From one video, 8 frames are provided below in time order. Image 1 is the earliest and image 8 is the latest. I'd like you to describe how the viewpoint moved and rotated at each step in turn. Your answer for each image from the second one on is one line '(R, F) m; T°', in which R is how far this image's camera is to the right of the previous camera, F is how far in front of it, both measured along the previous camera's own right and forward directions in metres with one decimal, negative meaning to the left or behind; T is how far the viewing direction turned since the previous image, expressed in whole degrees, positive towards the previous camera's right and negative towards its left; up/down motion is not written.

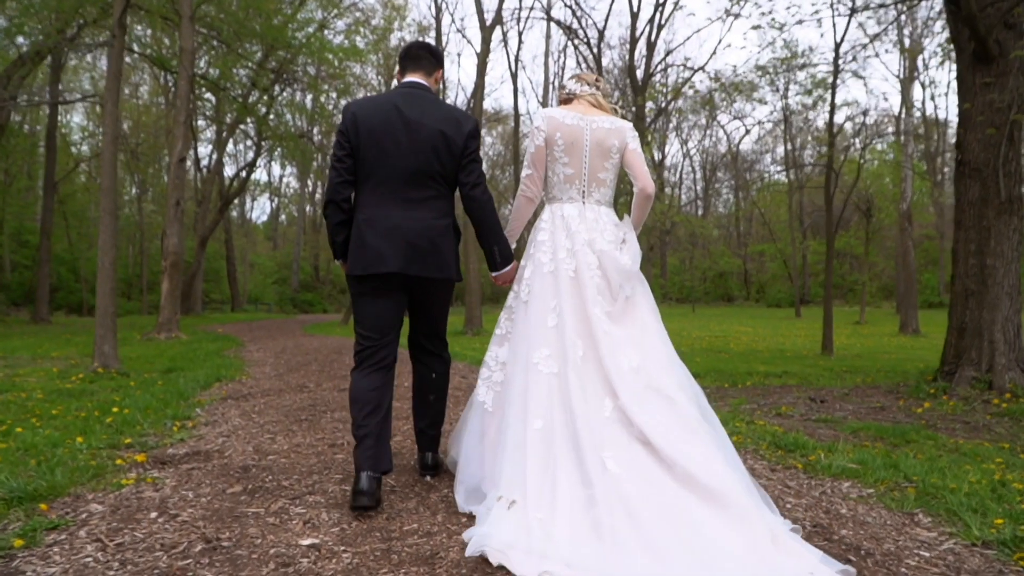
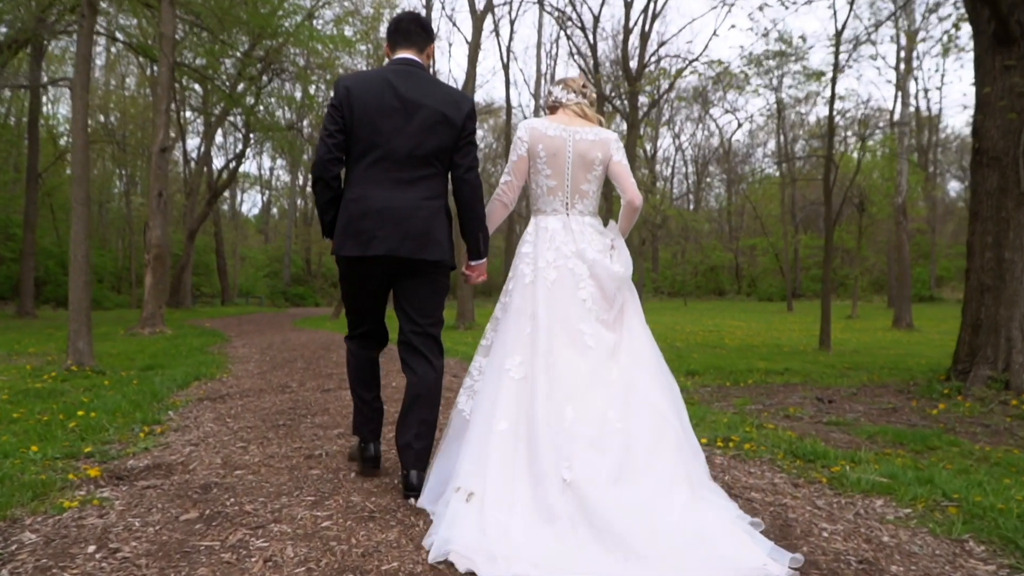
(0.0, +0.4) m; +1°
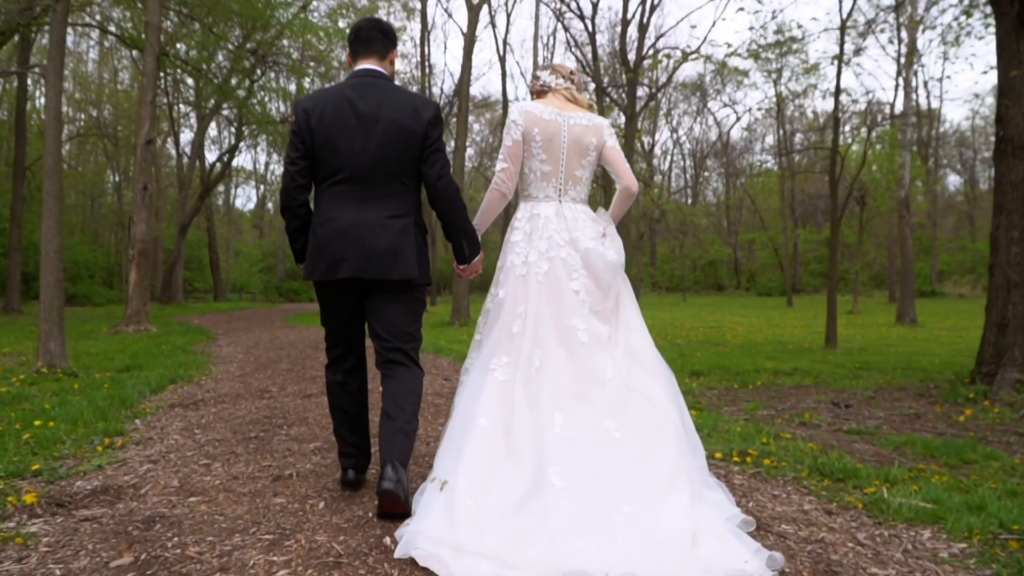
(0.0, +0.5) m; 0°
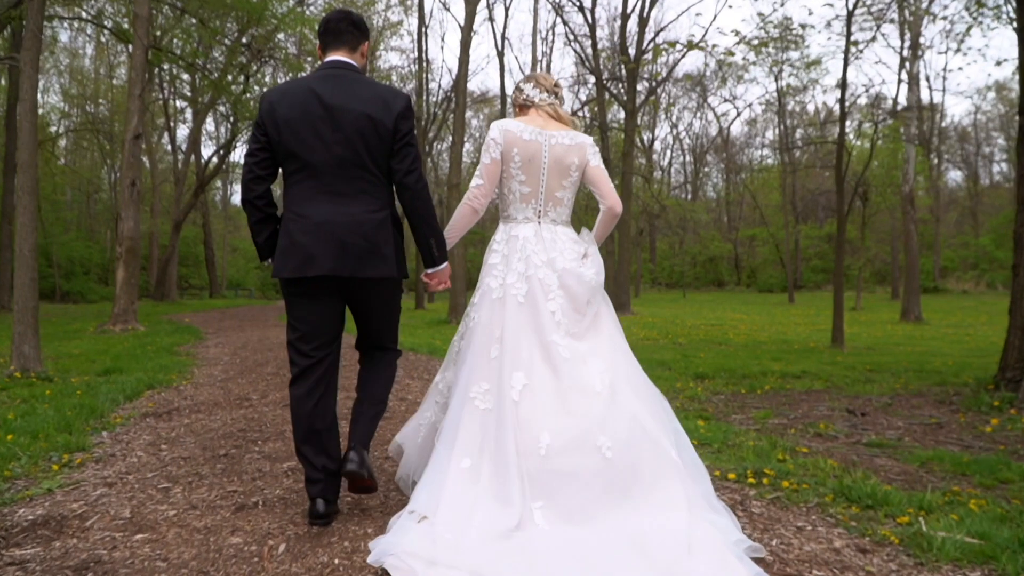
(0.0, +0.4) m; 0°
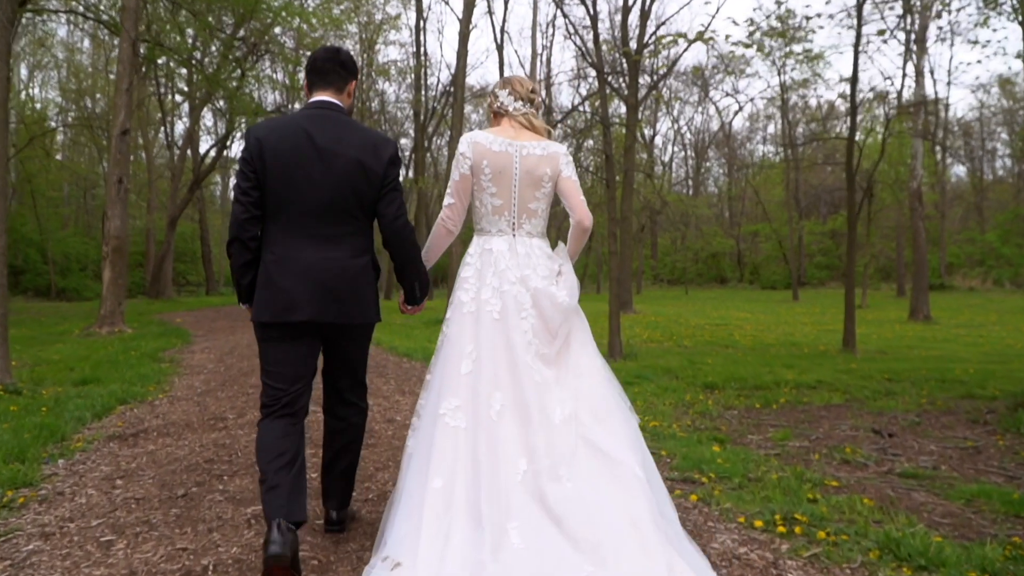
(0.0, +0.5) m; 0°
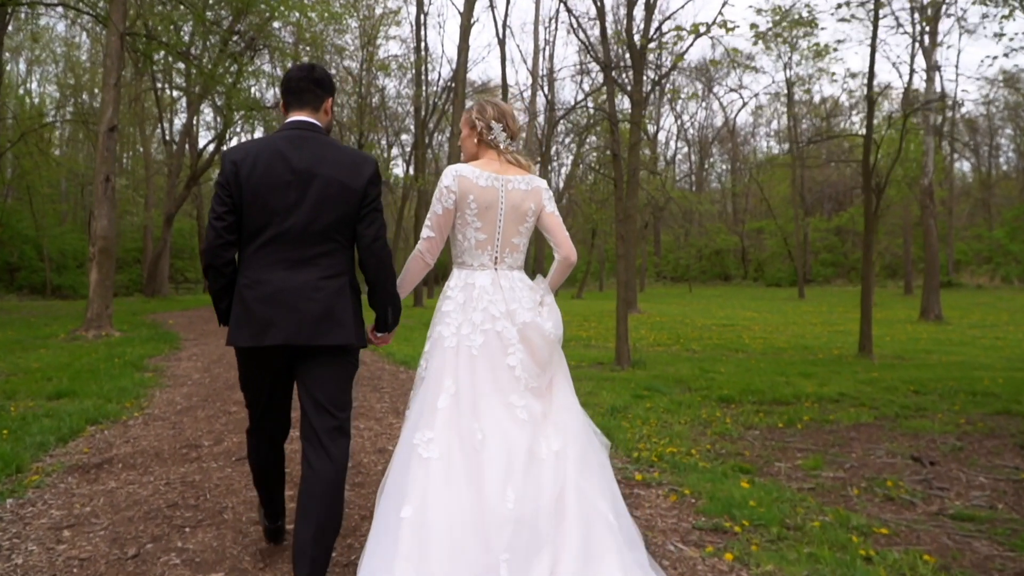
(0.0, +0.6) m; 0°
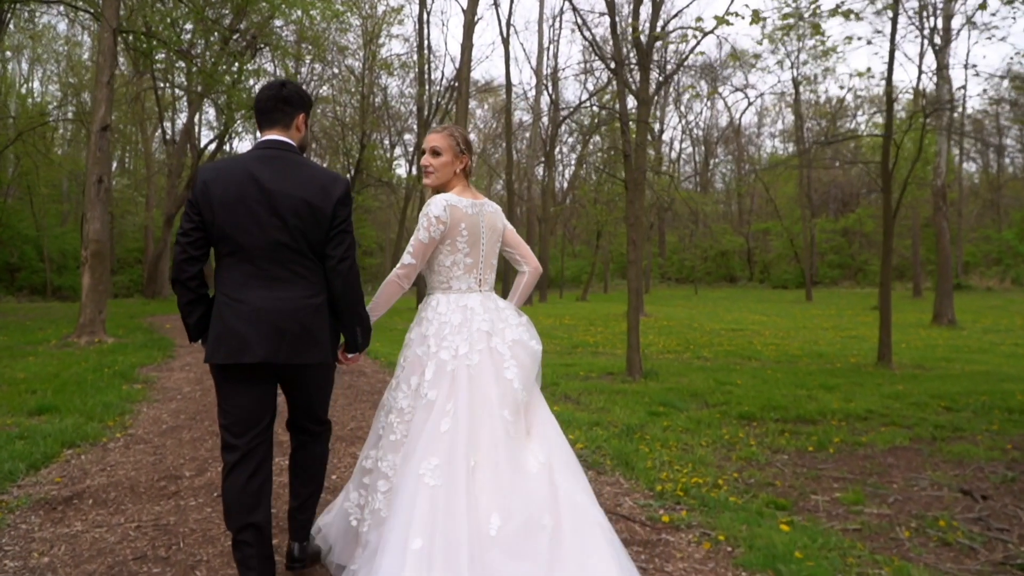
(-0.1, +0.5) m; 0°
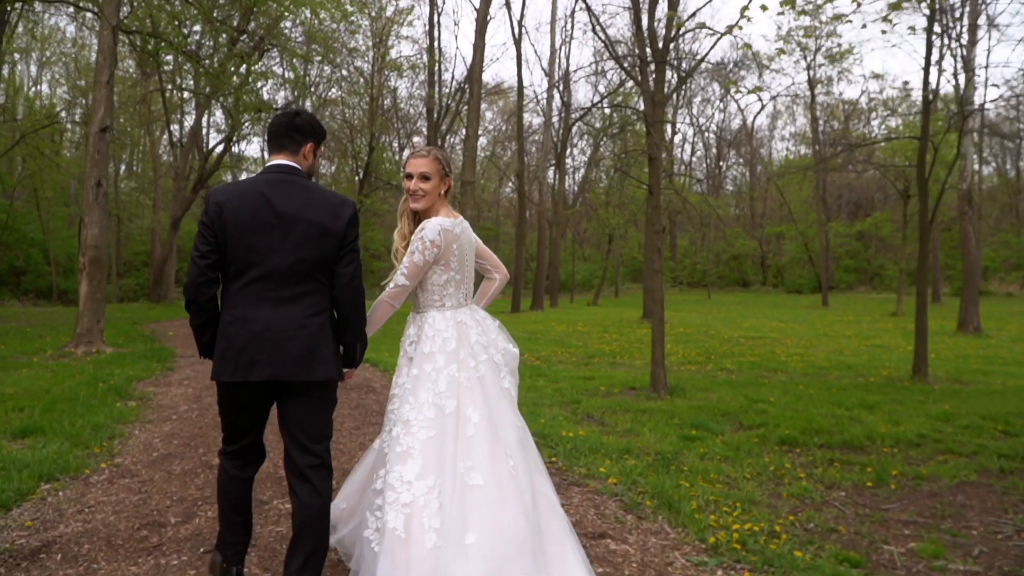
(-0.1, +0.6) m; -1°
